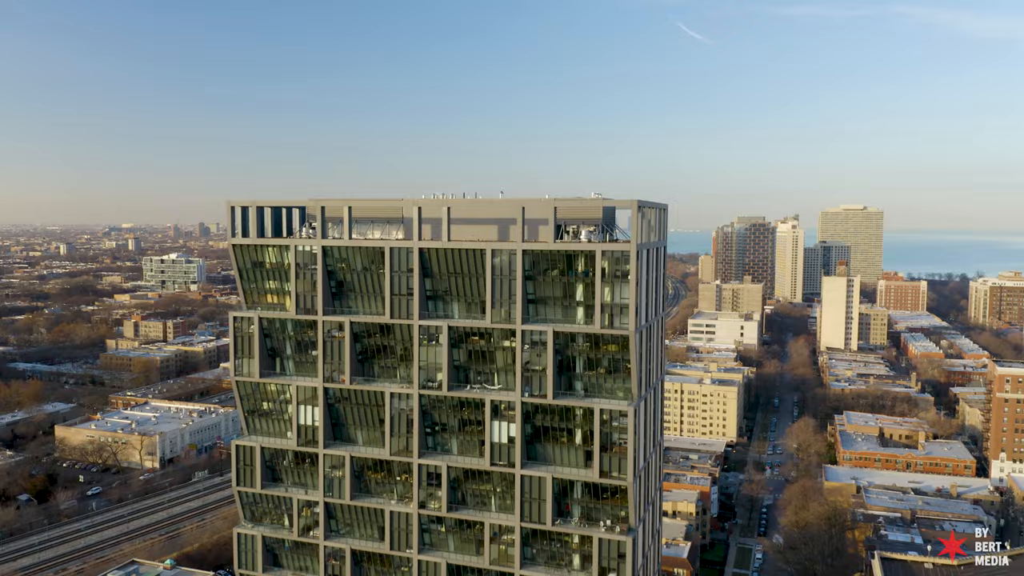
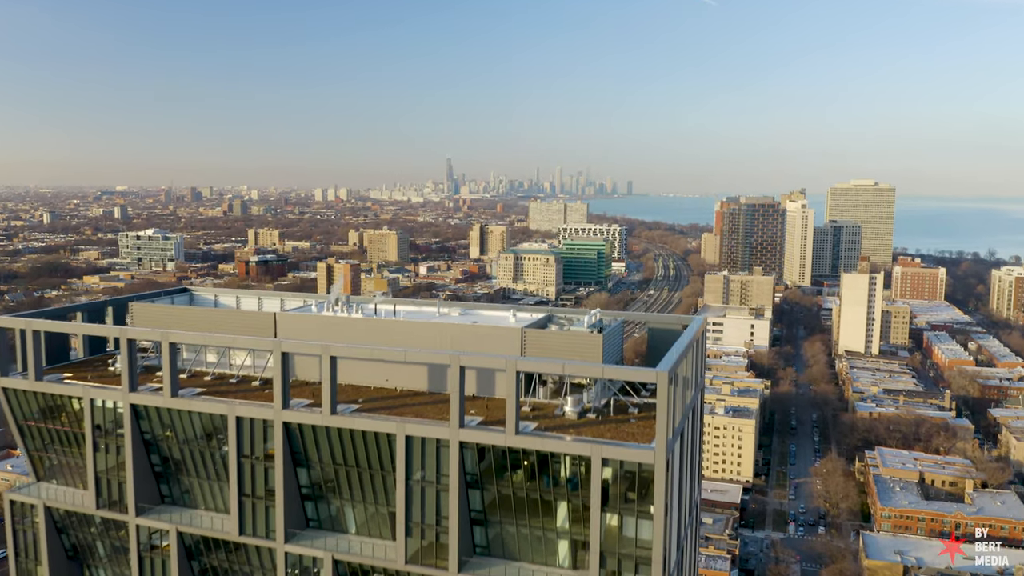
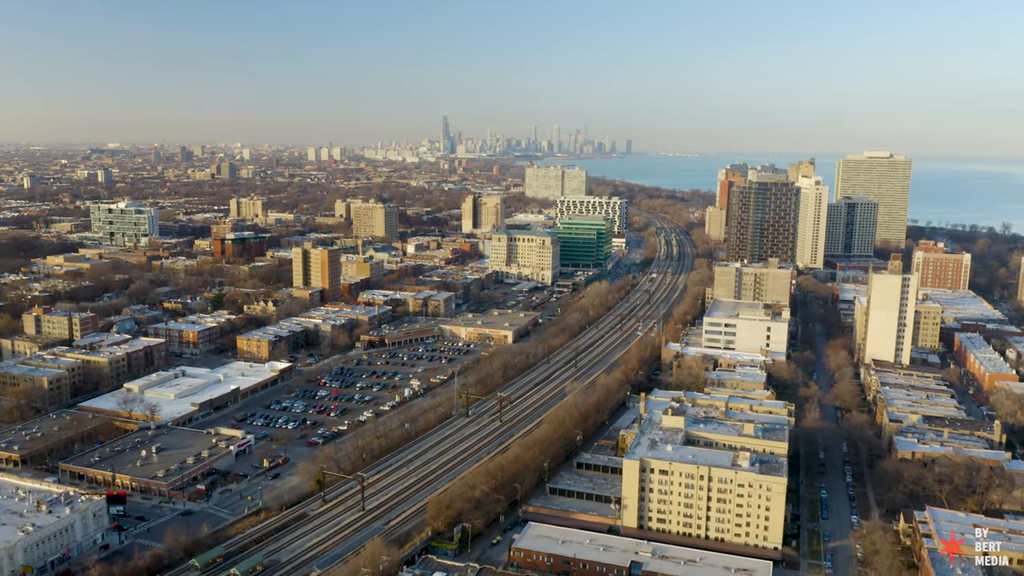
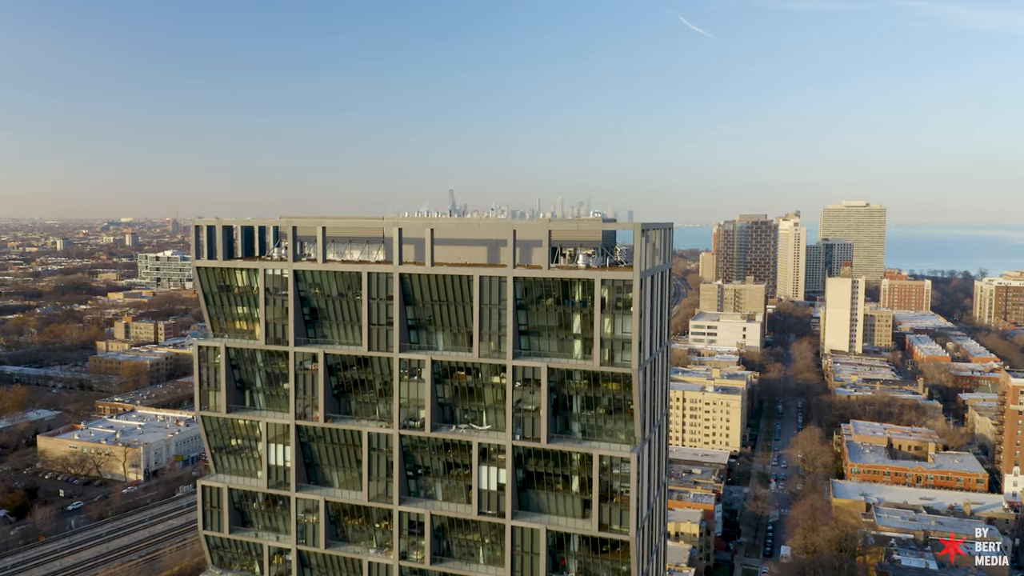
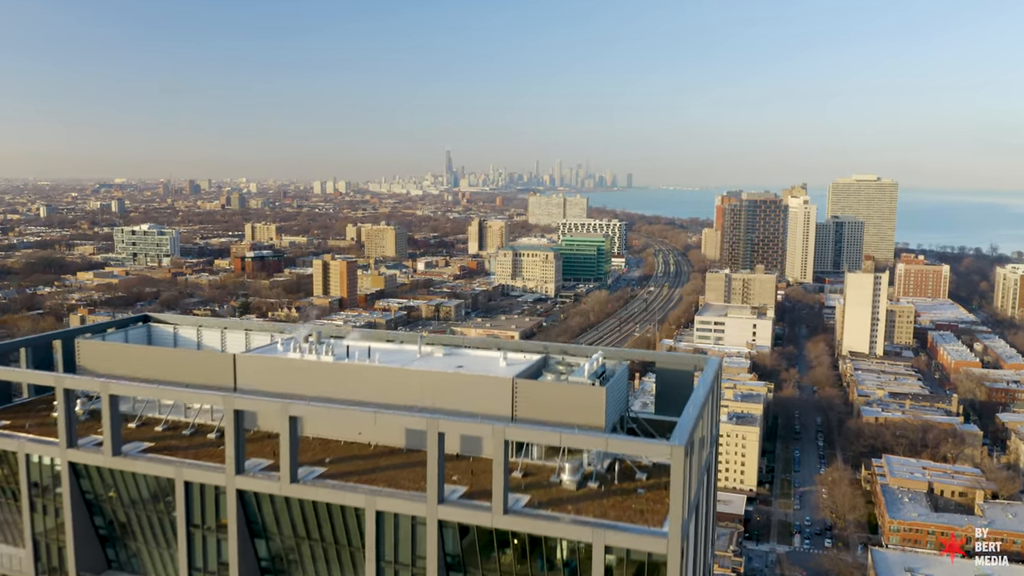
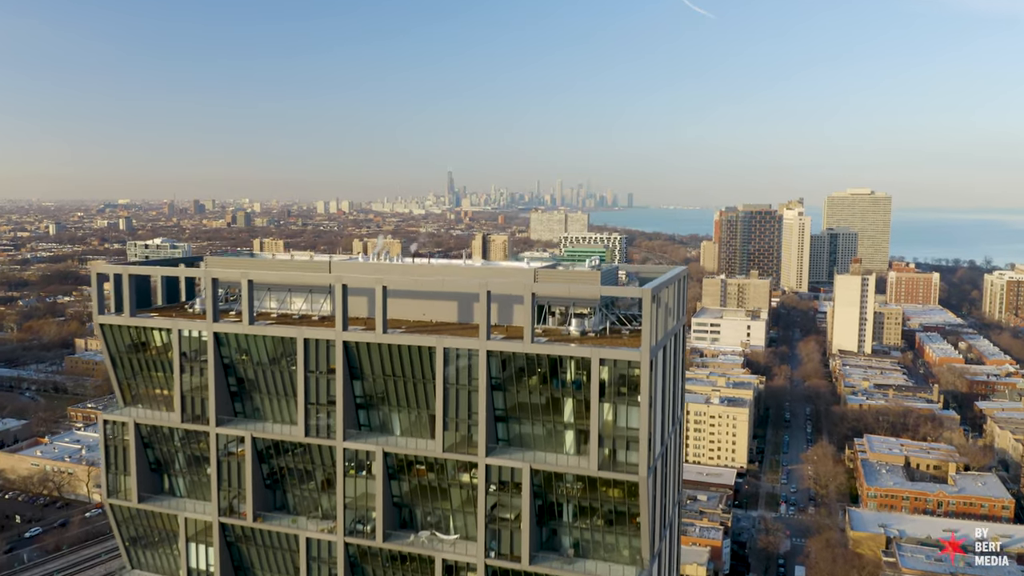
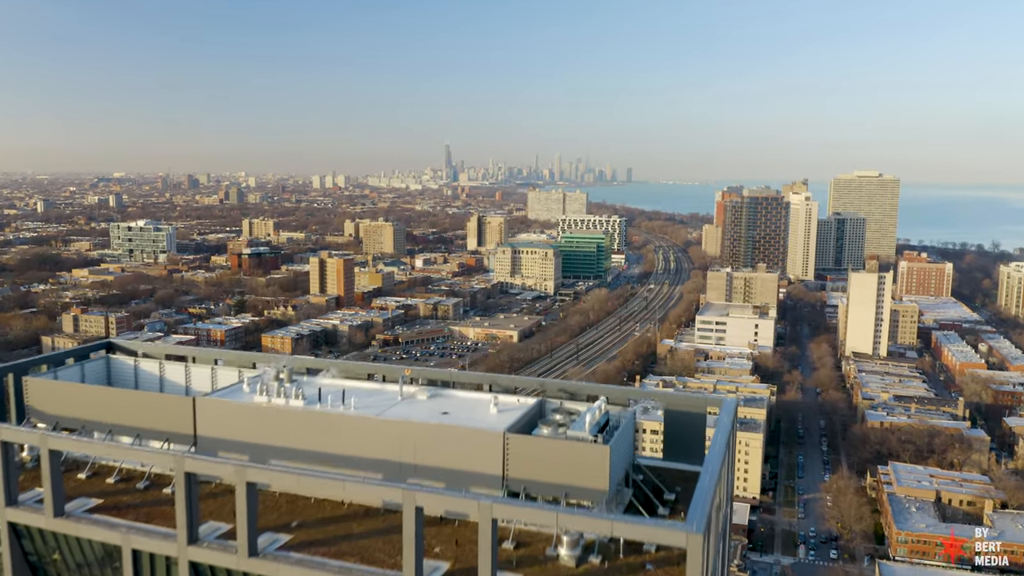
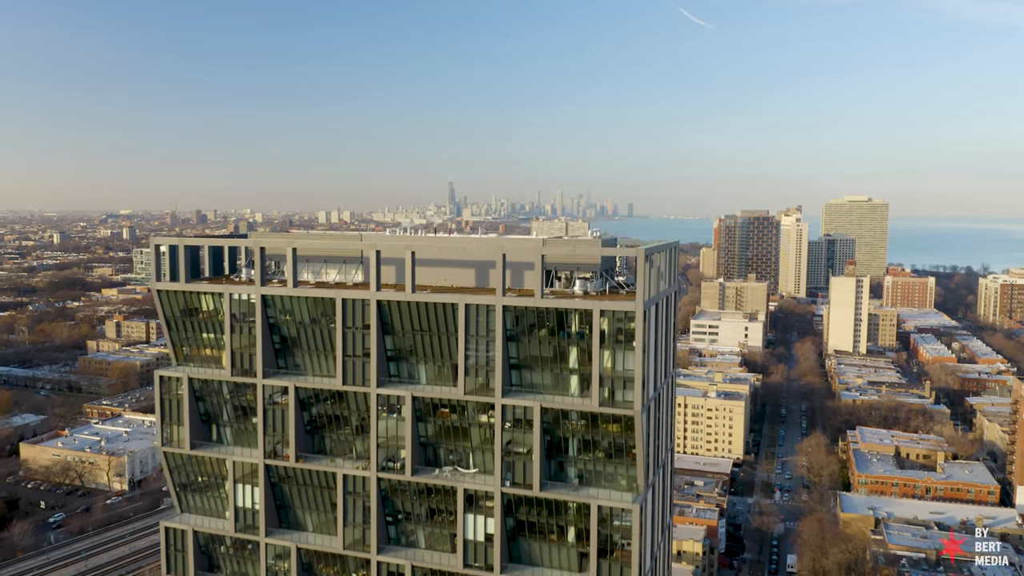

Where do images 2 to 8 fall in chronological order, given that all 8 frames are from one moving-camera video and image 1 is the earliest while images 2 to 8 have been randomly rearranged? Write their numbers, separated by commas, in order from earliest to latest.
4, 8, 6, 2, 5, 7, 3
